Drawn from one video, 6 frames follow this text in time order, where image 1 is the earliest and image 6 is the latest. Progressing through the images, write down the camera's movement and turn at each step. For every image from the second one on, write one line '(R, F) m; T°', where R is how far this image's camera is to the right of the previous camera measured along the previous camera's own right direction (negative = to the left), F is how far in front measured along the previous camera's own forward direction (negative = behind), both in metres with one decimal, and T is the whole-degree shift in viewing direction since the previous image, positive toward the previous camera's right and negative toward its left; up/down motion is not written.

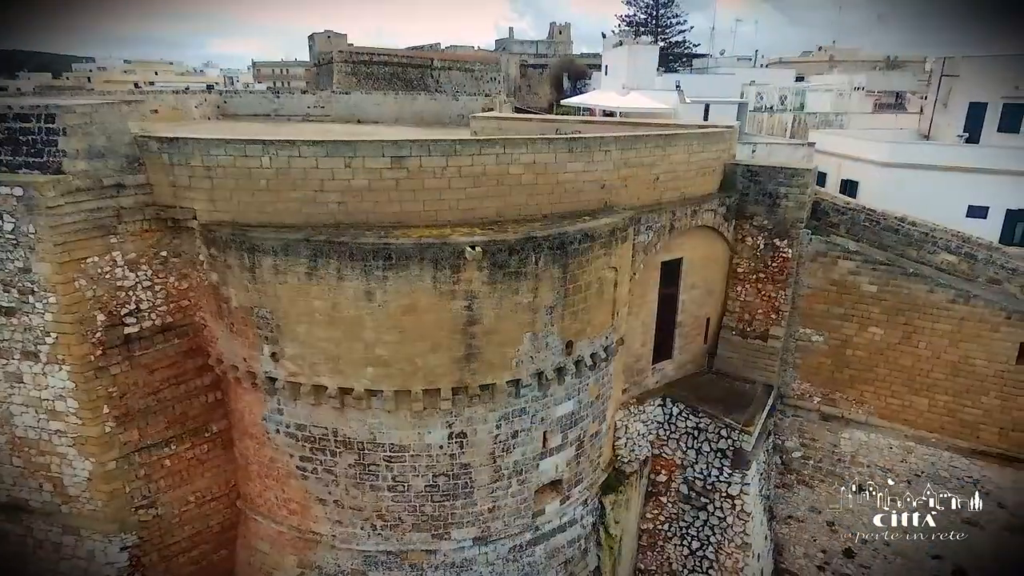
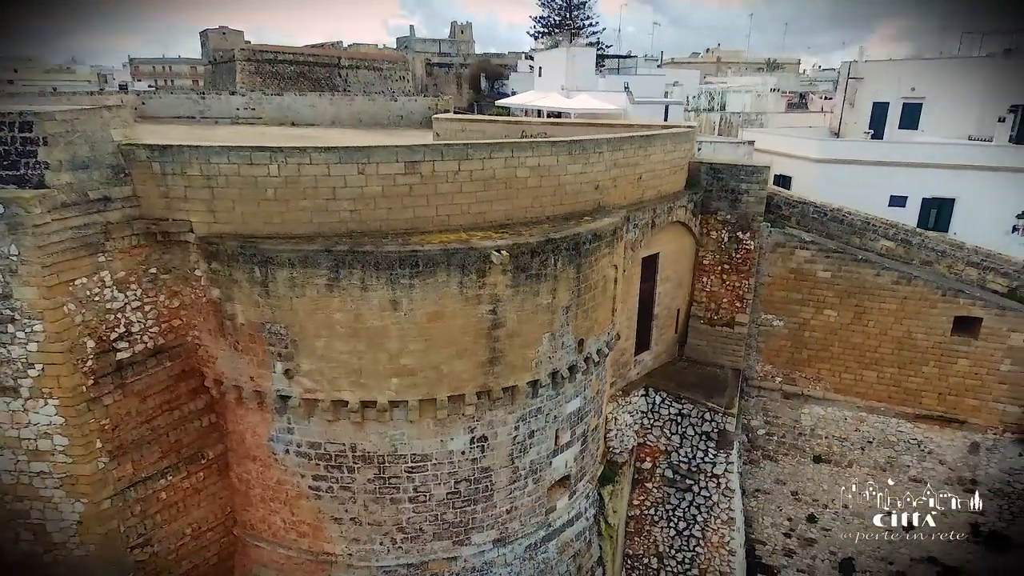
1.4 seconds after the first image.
(-1.2, 0.0) m; +9°
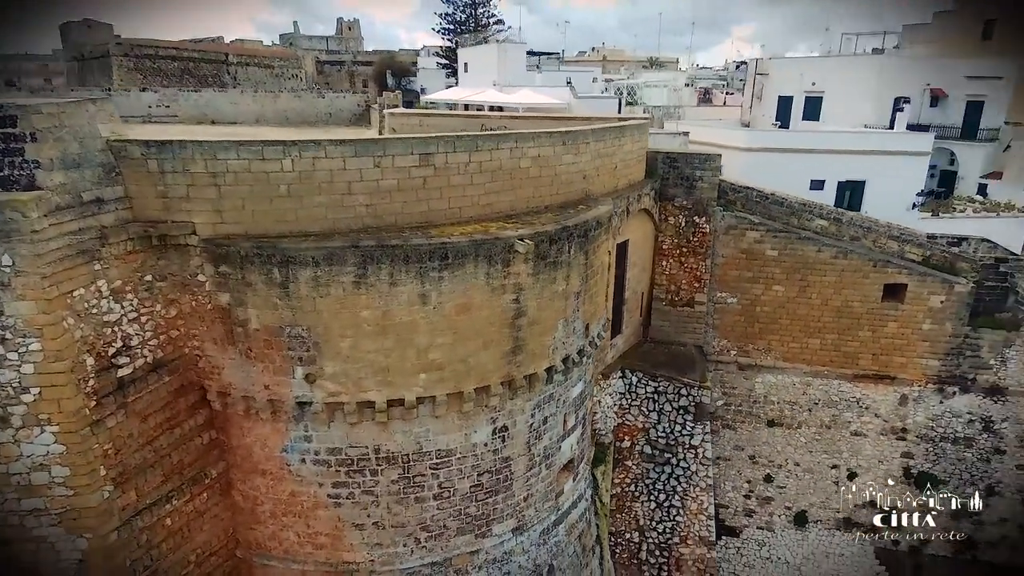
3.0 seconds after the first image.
(-1.3, 0.0) m; +10°
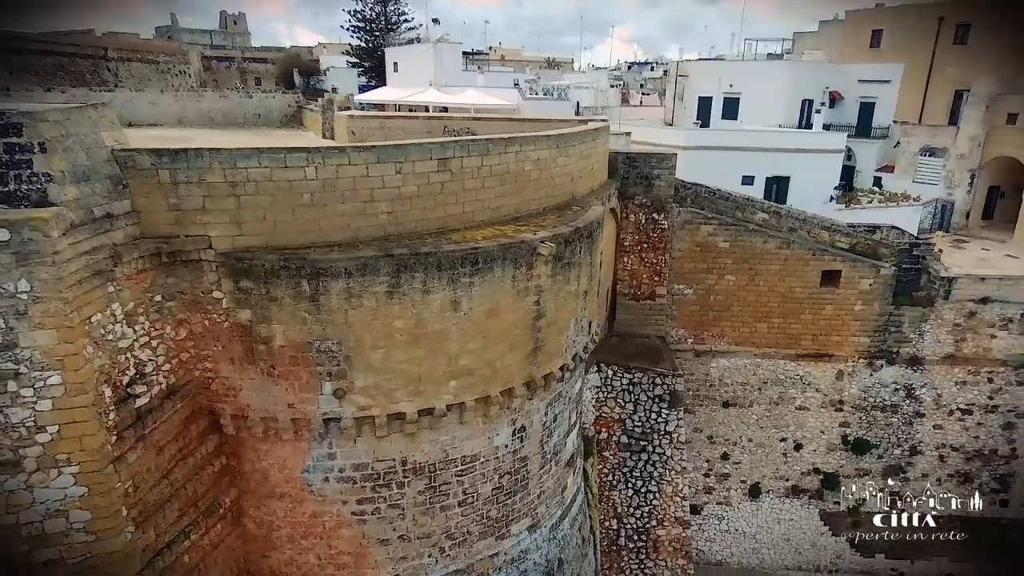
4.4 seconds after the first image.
(-1.3, 0.0) m; +9°
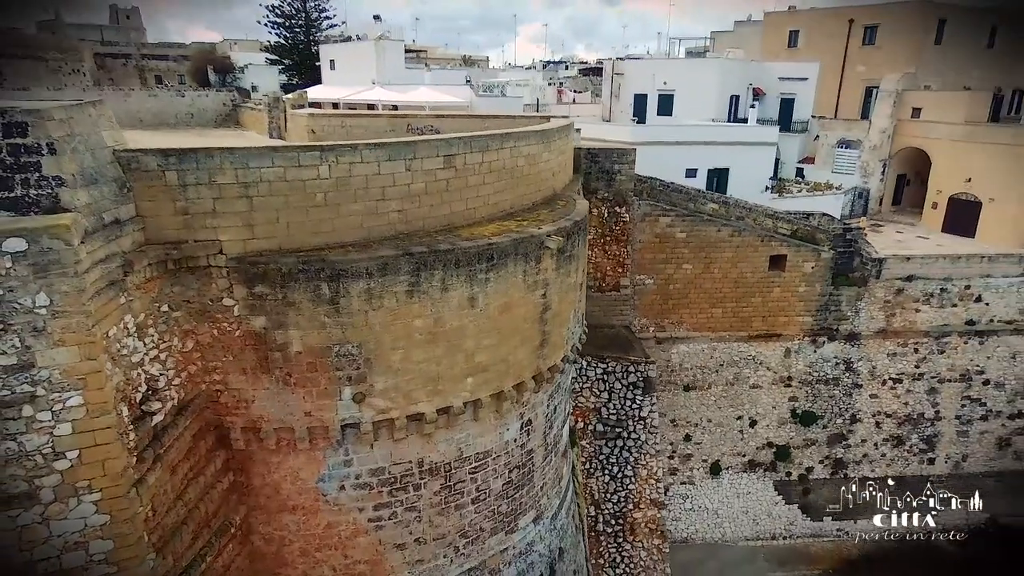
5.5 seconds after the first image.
(-0.9, 0.0) m; +7°
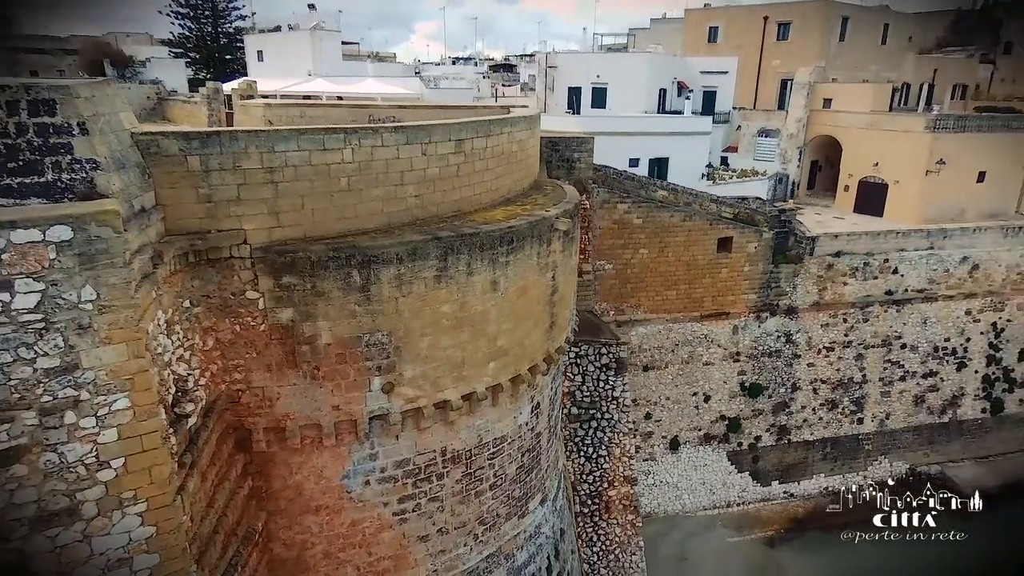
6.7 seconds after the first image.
(-1.1, 0.0) m; +8°
